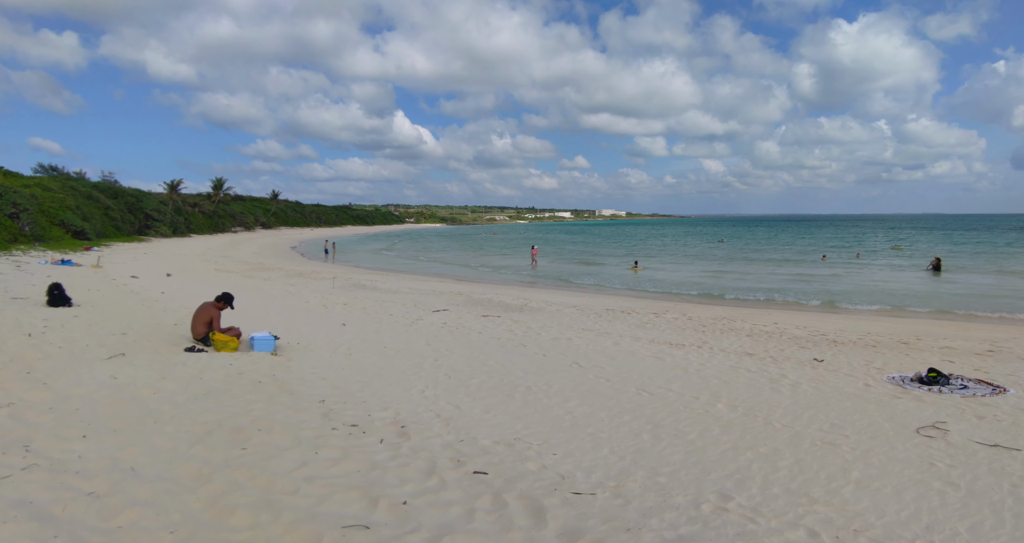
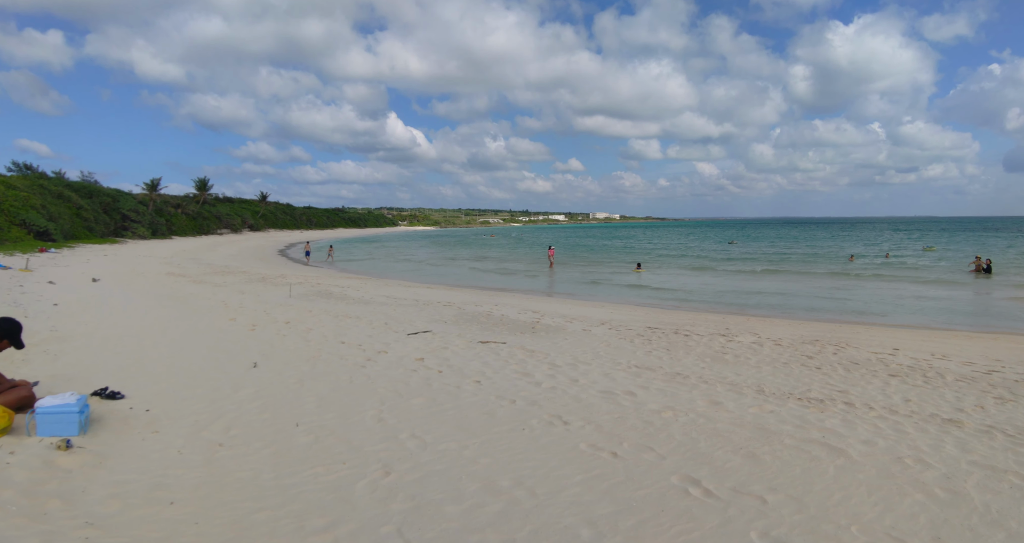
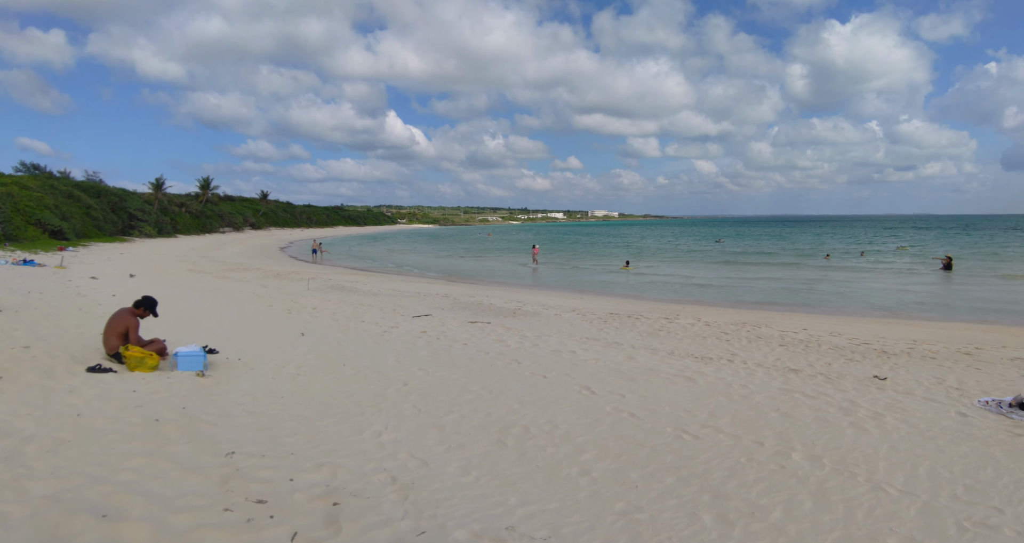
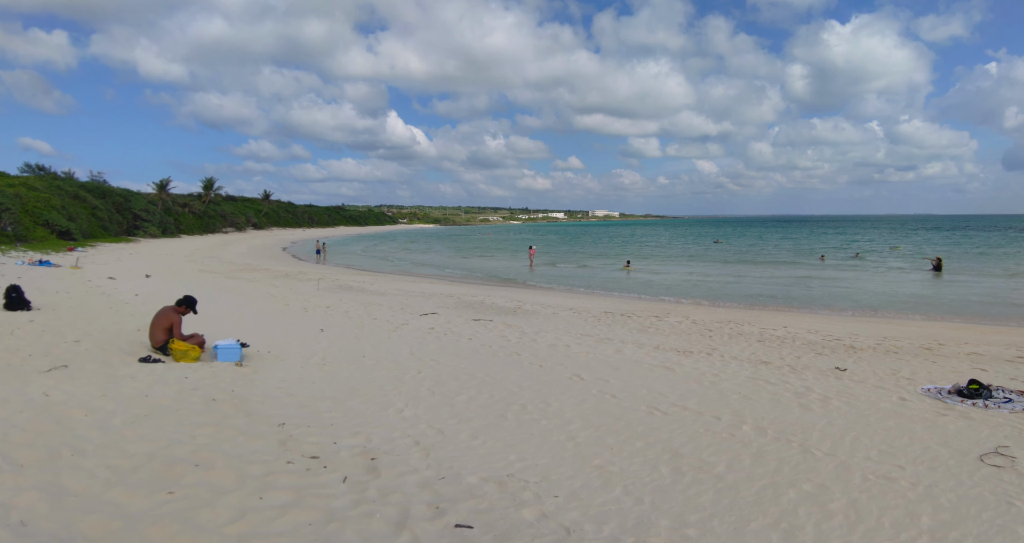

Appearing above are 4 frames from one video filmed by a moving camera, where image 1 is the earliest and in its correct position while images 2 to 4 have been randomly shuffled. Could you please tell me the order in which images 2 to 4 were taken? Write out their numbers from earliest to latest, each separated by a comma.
4, 3, 2
